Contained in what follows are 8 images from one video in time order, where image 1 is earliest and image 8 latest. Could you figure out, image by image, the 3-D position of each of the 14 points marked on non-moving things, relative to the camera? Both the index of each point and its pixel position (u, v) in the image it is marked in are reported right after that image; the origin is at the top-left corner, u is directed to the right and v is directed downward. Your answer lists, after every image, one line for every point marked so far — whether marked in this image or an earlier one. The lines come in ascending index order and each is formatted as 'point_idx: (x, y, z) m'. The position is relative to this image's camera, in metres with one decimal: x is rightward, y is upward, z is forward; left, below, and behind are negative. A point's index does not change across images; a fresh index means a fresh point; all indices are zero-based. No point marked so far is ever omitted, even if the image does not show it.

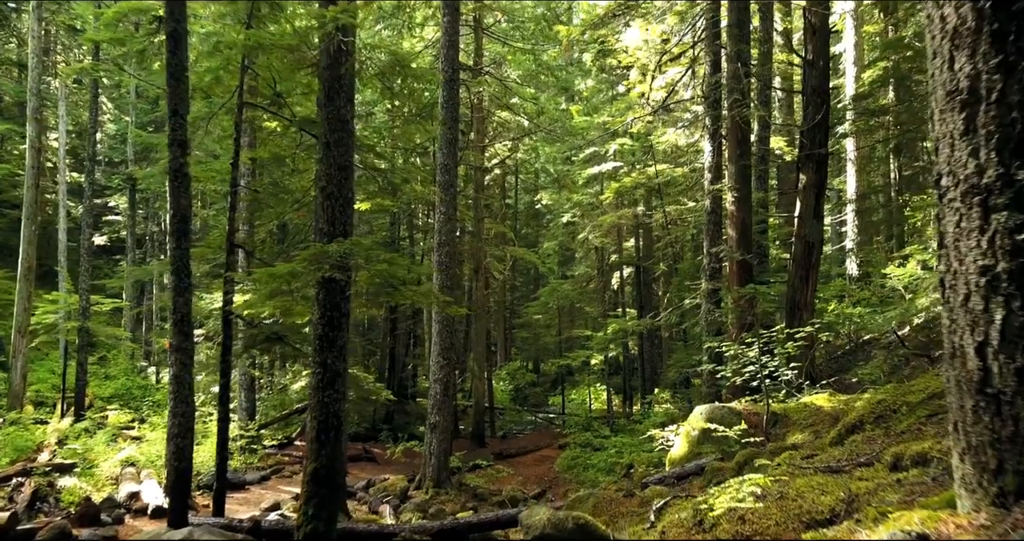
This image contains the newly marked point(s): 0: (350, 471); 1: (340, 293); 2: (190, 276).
0: (-3.2, -4.0, +14.5) m
1: (-1.5, -0.2, +6.3) m
2: (-3.3, -0.1, +7.6) m
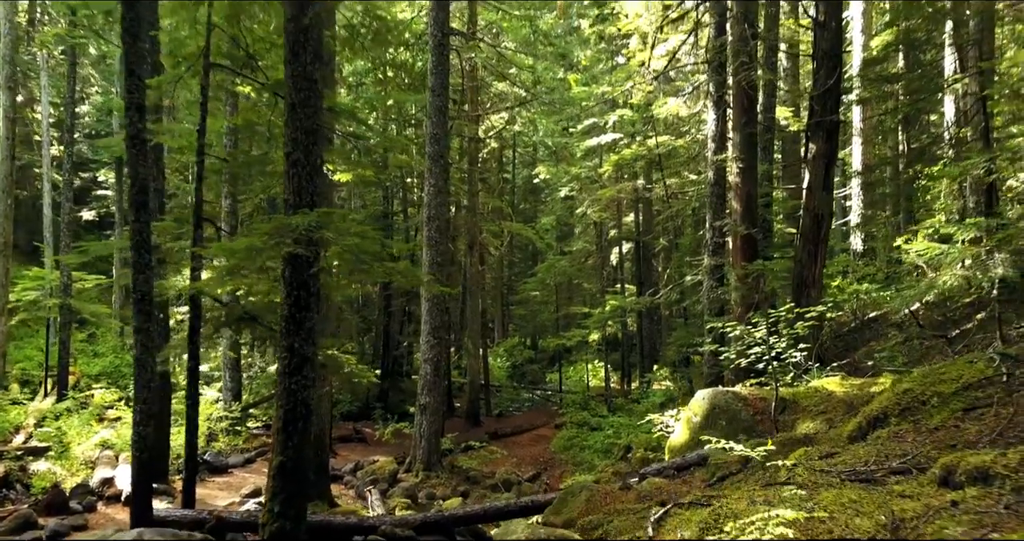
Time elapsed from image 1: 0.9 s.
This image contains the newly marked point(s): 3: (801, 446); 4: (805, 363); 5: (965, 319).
0: (-3.3, -3.5, +14.0) m
1: (-1.6, 0.0, +5.7) m
2: (-3.5, +0.2, +7.0) m
3: (+2.1, -1.3, +5.3) m
4: (+3.0, -1.0, +7.6) m
5: (+5.4, -0.6, +8.7) m
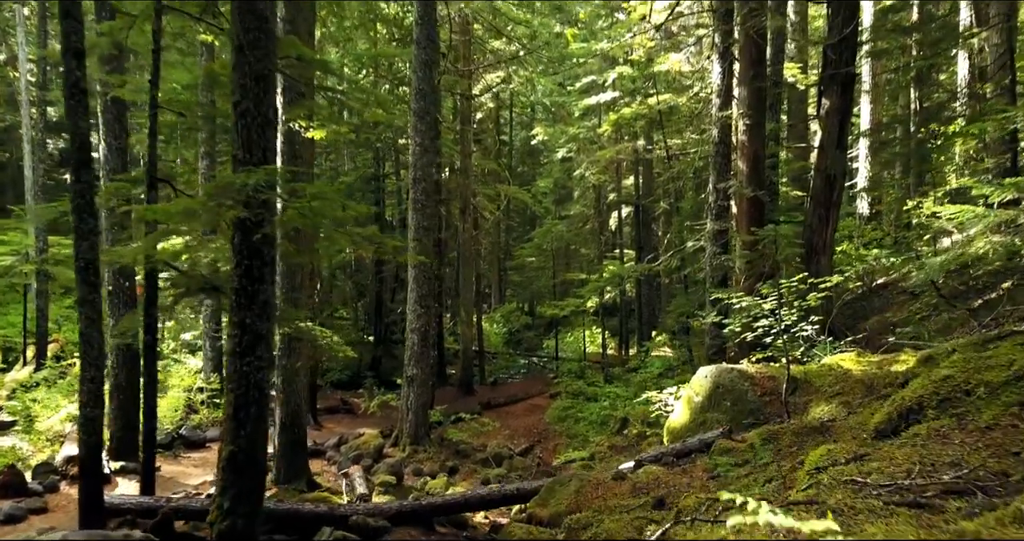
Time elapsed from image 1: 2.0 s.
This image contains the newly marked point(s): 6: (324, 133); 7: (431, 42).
0: (-3.5, -2.9, +13.5) m
1: (-1.7, +0.2, +5.1) m
2: (-3.6, +0.5, +6.3) m
3: (+2.0, -1.1, +4.7) m
4: (+2.9, -0.6, +7.0) m
5: (+5.3, -0.2, +8.1) m
6: (-2.3, +1.7, +9.0) m
7: (-1.3, +3.8, +12.0) m
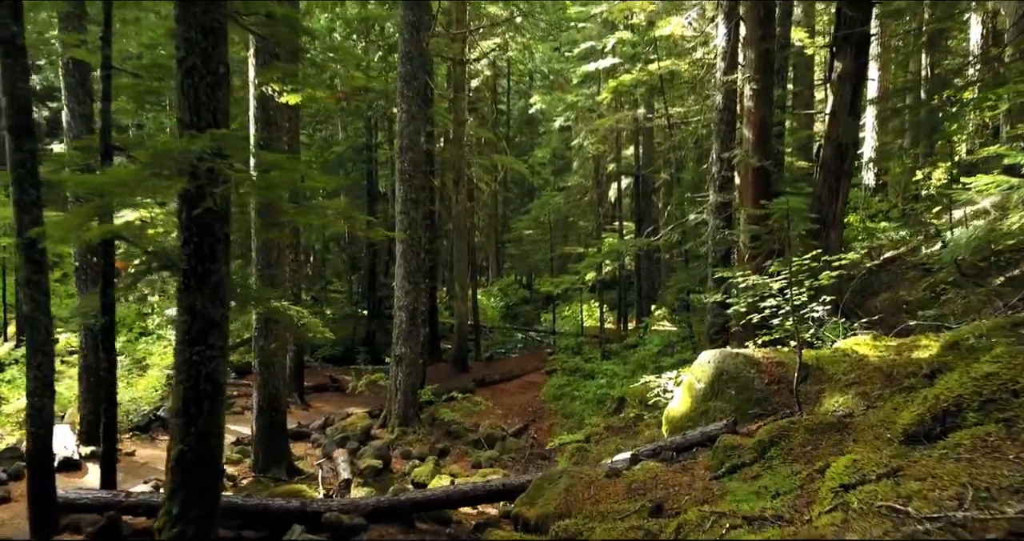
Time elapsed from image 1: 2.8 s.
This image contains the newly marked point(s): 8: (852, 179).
0: (-3.6, -2.4, +13.0) m
1: (-1.8, +0.4, +4.5) m
2: (-3.7, +0.7, +5.8) m
3: (+1.9, -1.0, +4.2) m
4: (+2.8, -0.4, +6.4) m
5: (+5.1, +0.1, +7.5) m
6: (-2.4, +2.0, +8.4) m
7: (-1.5, +4.2, +11.3) m
8: (+4.3, +1.2, +9.3) m
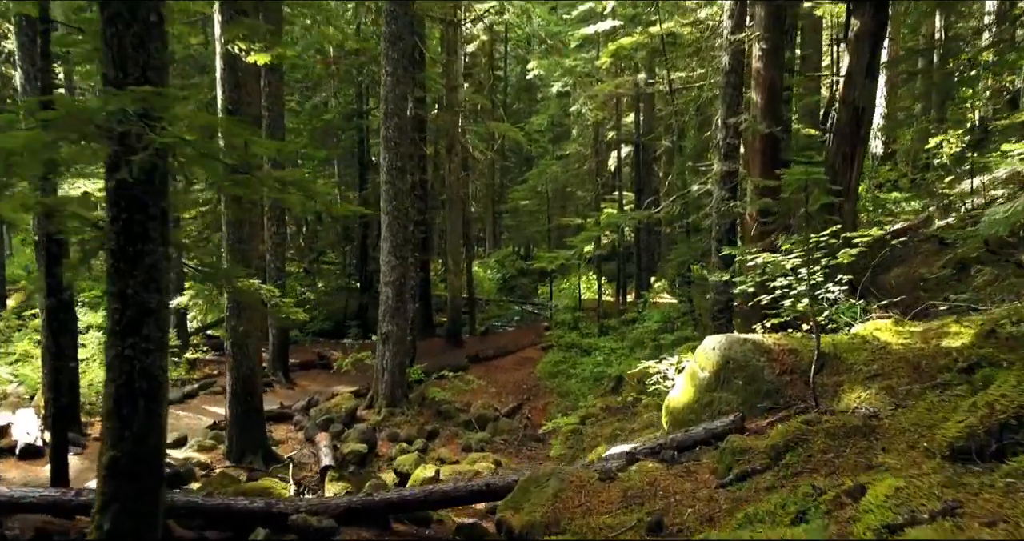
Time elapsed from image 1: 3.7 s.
0: (-3.7, -1.9, +12.5) m
1: (-1.9, +0.5, +3.9) m
2: (-3.8, +0.8, +5.1) m
3: (+1.8, -0.9, +3.7) m
4: (+2.7, -0.2, +5.9) m
5: (+5.0, +0.3, +6.9) m
6: (-2.6, +2.2, +7.7) m
7: (-1.6, +4.5, +10.5) m
8: (+4.2, +1.5, +8.6) m
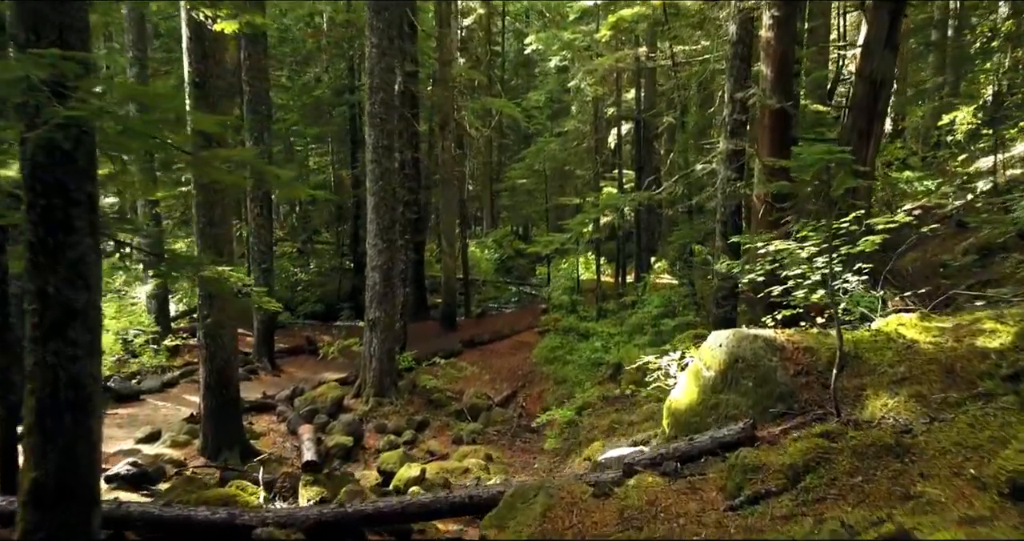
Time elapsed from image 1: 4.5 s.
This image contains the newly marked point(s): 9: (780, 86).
0: (-3.8, -1.7, +12.1) m
1: (-2.0, +0.5, +3.3) m
2: (-3.9, +0.9, +4.6) m
3: (+1.7, -0.9, +3.2) m
4: (+2.6, -0.2, +5.3) m
5: (+4.9, +0.4, +6.4) m
6: (-2.6, +2.4, +7.1) m
7: (-1.7, +4.8, +9.9) m
8: (+4.1, +1.6, +8.0) m
9: (+3.0, +2.1, +8.2) m
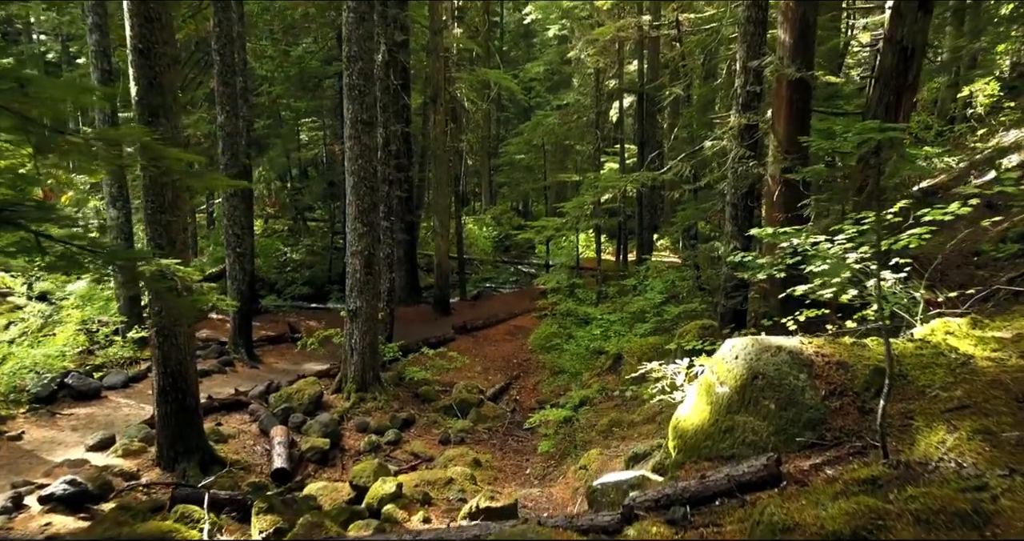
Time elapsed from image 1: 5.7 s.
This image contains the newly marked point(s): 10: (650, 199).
0: (-3.9, -1.4, +11.3) m
1: (-2.2, +0.4, +2.5) m
2: (-4.0, +0.8, +3.8) m
3: (+1.6, -1.0, +2.4) m
4: (+2.5, -0.1, +4.6) m
5: (+4.8, +0.4, +5.6) m
6: (-2.8, +2.4, +6.3) m
7: (-1.8, +4.9, +8.9) m
8: (+4.0, +1.7, +7.2) m
9: (+2.9, +2.2, +7.3) m
10: (+3.6, +1.9, +19.2) m
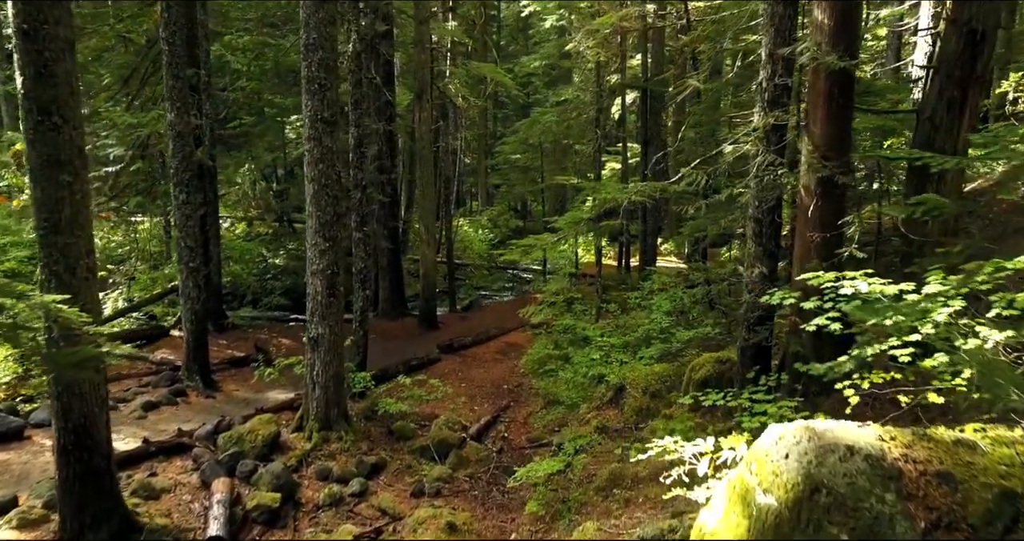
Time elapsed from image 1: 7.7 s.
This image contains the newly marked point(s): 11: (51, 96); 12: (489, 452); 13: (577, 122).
0: (-4.0, -1.6, +10.1) m
1: (-2.3, +0.2, +1.3) m
2: (-4.2, +0.6, +2.5) m
3: (+1.4, -1.2, +1.1) m
4: (+2.3, -0.4, +3.3) m
5: (+4.7, +0.2, +4.3) m
6: (-2.9, +2.2, +5.0) m
7: (-1.9, +4.7, +7.6) m
8: (+3.8, +1.5, +5.9) m
9: (+2.7, +1.9, +6.0) m
10: (+3.5, +1.7, +17.9) m
11: (-3.3, +1.3, +5.3) m
12: (-0.3, -2.2, +8.8) m
13: (+1.8, +4.0, +19.8) m
